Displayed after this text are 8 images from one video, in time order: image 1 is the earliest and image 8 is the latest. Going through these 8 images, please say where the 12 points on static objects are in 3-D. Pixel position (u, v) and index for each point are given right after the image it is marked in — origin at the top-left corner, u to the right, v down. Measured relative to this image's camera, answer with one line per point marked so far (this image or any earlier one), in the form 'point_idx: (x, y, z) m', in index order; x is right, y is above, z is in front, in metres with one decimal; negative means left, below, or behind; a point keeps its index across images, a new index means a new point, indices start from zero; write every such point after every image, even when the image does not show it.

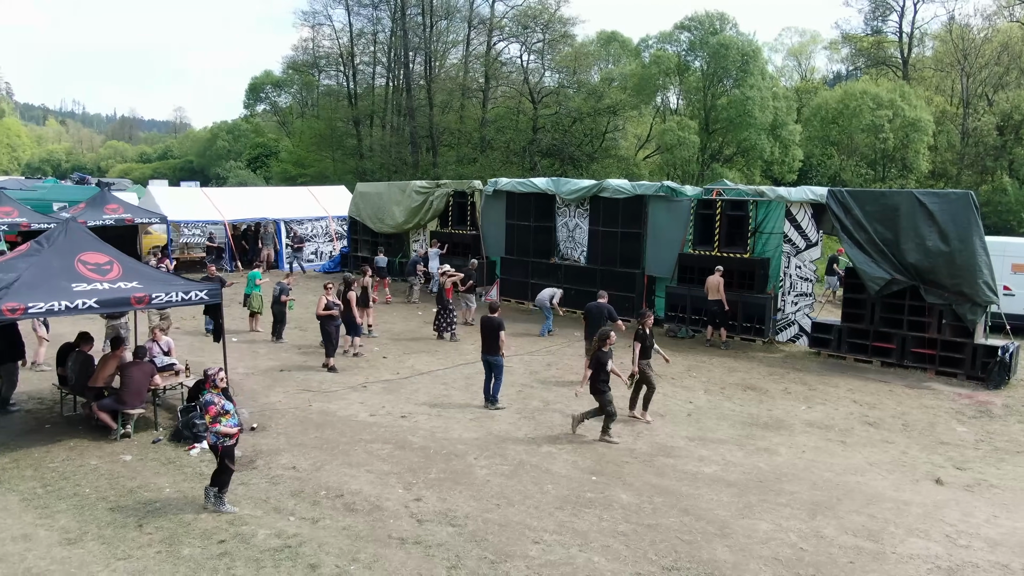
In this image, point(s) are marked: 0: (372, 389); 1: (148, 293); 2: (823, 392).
0: (-2.1, -1.5, +11.4) m
1: (-4.3, -0.1, +9.0) m
2: (+4.7, -1.6, +11.8) m
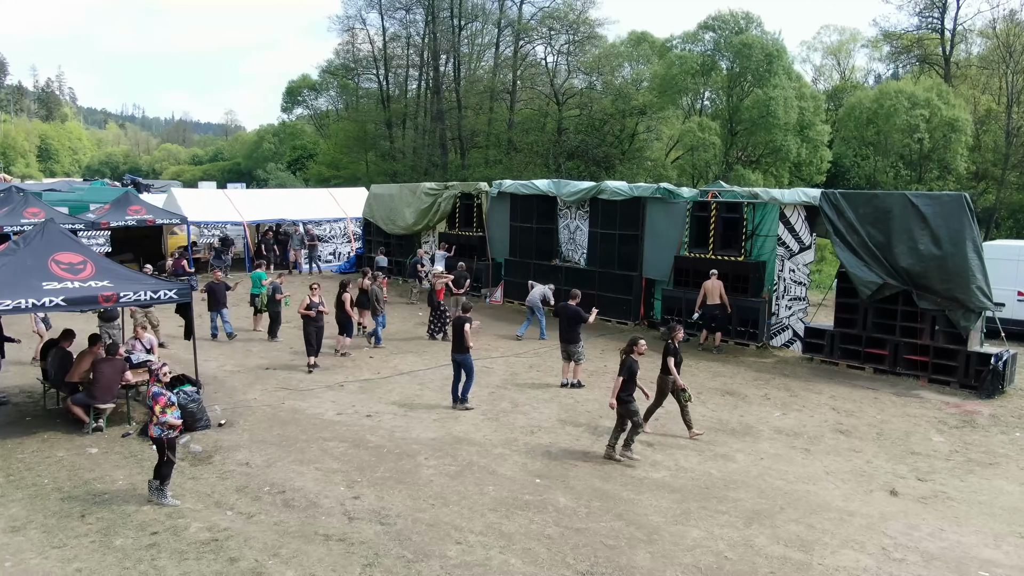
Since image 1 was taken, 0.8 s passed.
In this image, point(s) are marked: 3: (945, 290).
0: (-2.5, -1.5, +11.6) m
1: (-4.8, 0.0, +9.4) m
2: (+4.3, -1.7, +11.5) m
3: (+6.7, 0.0, +12.0) m
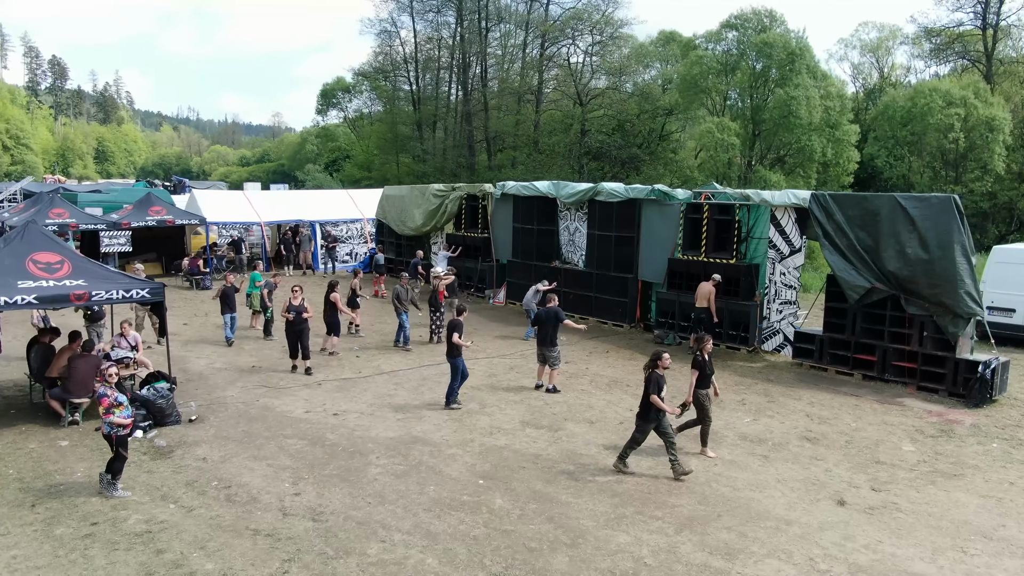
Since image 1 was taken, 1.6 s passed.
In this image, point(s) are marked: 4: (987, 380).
0: (-2.9, -1.5, +11.8) m
1: (-5.3, 0.0, +9.7) m
2: (+3.9, -1.7, +11.3) m
3: (+6.3, -0.1, +11.6) m
4: (+6.9, -1.3, +11.2) m
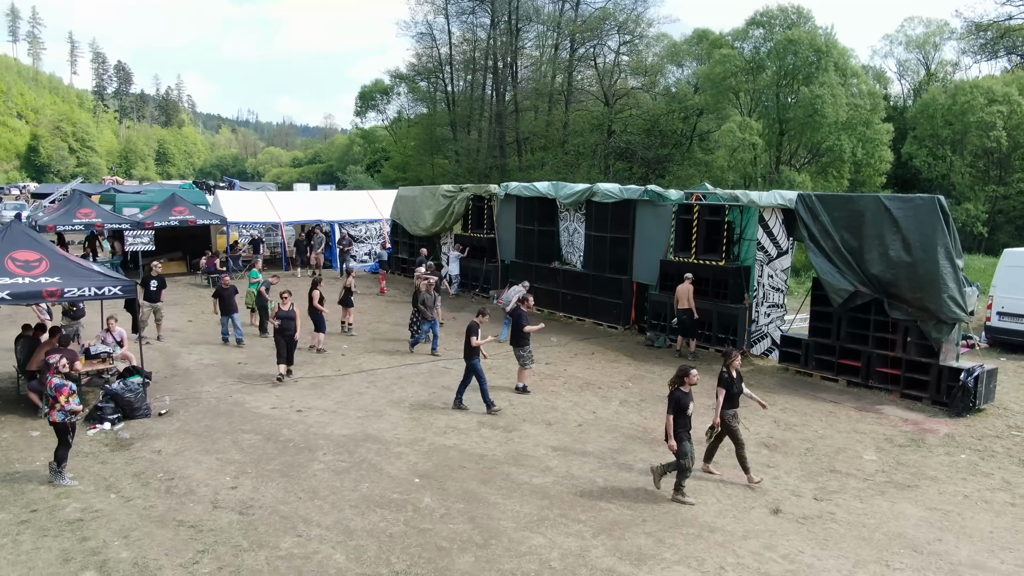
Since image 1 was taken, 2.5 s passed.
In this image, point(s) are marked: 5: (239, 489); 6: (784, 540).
0: (-3.3, -1.5, +12.0) m
1: (-5.9, 0.0, +10.1) m
2: (+3.4, -1.7, +11.1) m
3: (+5.9, -0.2, +11.2) m
4: (+6.4, -1.4, +10.8) m
5: (-2.9, -2.1, +8.1) m
6: (+2.5, -2.3, +7.1) m
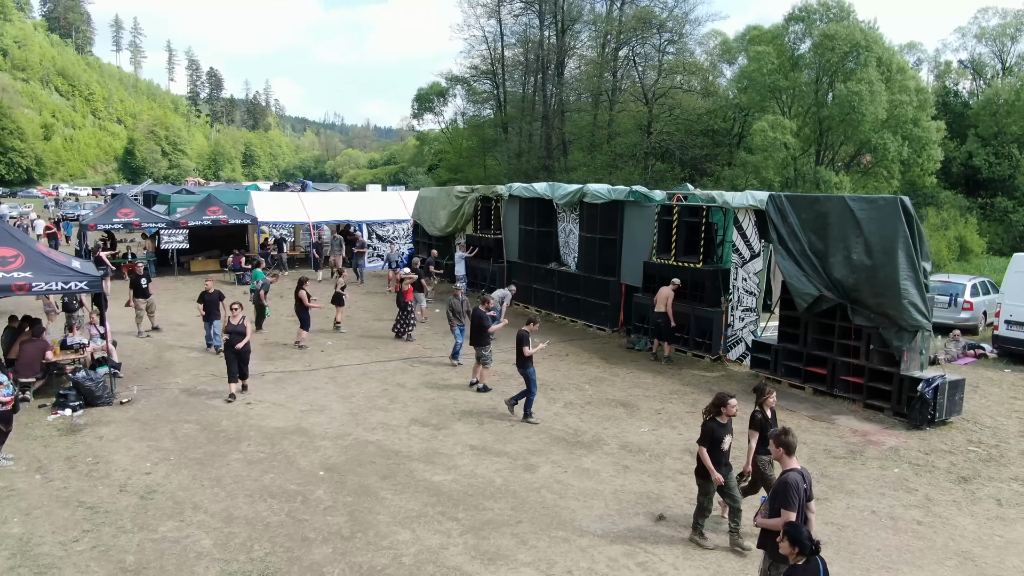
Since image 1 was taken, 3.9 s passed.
0: (-4.0, -1.5, +12.5) m
1: (-6.8, +0.1, +10.8) m
2: (+2.6, -1.8, +10.8) m
3: (+5.1, -0.2, +10.7) m
4: (+5.5, -1.5, +10.2) m
5: (-4.0, -2.1, +8.5) m
6: (+1.3, -2.3, +7.0) m
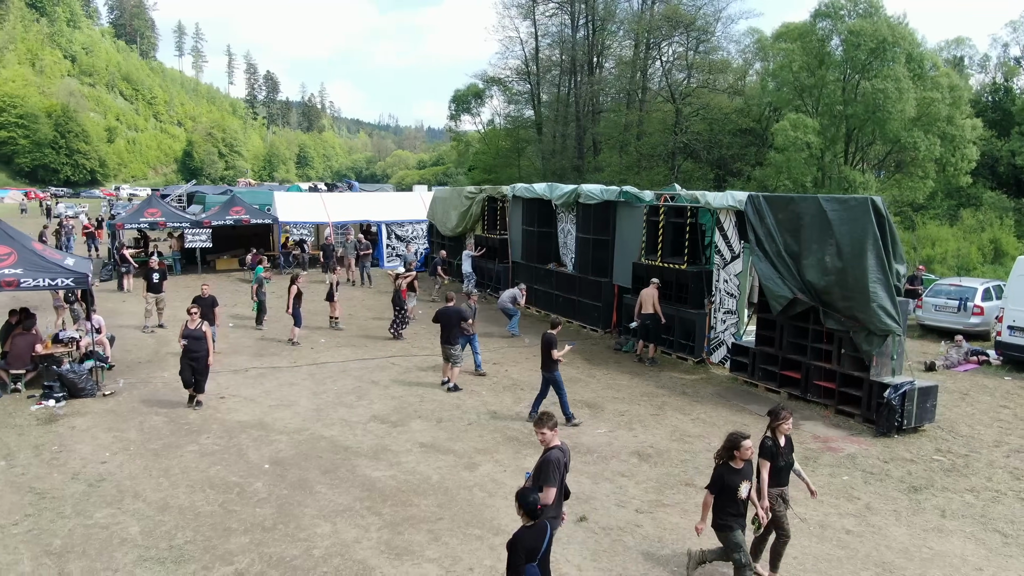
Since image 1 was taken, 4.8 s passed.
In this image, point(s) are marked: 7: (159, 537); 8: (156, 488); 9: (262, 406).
0: (-4.4, -1.4, +12.9) m
1: (-7.3, +0.1, +11.4) m
2: (+2.1, -1.8, +10.8) m
3: (+4.5, -0.3, +10.5) m
4: (+4.9, -1.5, +9.9) m
5: (-4.7, -2.0, +8.9) m
6: (+0.4, -2.3, +7.0) m
7: (-3.3, -2.3, +7.2) m
8: (-3.8, -2.1, +8.2) m
9: (-3.6, -1.7, +11.1) m
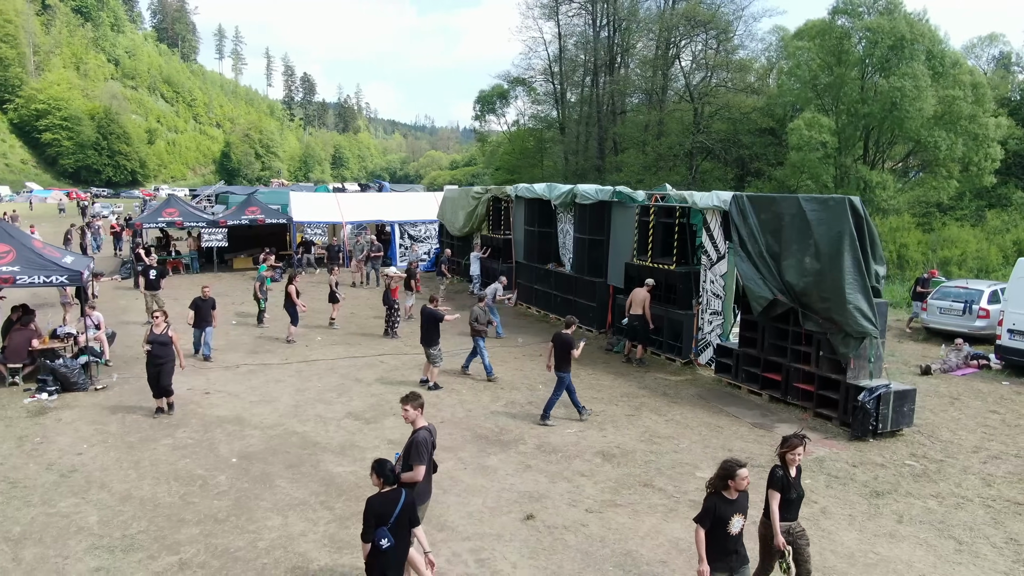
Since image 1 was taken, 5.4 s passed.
0: (-4.7, -1.4, +13.1) m
1: (-7.6, +0.2, +11.8) m
2: (+1.7, -1.8, +10.7) m
3: (+4.2, -0.3, +10.3) m
4: (+4.5, -1.5, +9.8) m
5: (-5.1, -2.0, +9.2) m
6: (-0.1, -2.3, +7.0) m
7: (-3.8, -2.3, +7.4) m
8: (-4.3, -2.1, +8.5) m
9: (-3.9, -1.7, +11.3) m
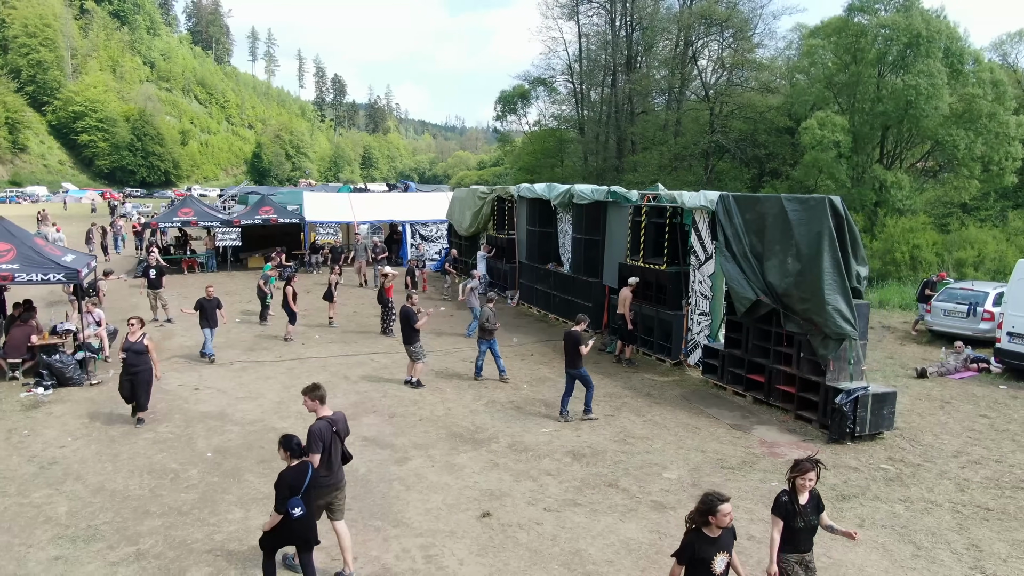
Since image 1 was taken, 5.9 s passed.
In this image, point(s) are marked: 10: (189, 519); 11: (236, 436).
0: (-4.9, -1.4, +13.4) m
1: (-7.8, +0.2, +12.2) m
2: (+1.4, -1.8, +10.7) m
3: (+3.8, -0.3, +10.2) m
4: (+4.2, -1.6, +9.7) m
5: (-5.5, -2.0, +9.4) m
6: (-0.5, -2.3, +7.1) m
7: (-4.2, -2.2, +7.6) m
8: (-4.6, -2.1, +8.7) m
9: (-4.2, -1.6, +11.5) m
10: (-3.1, -2.3, +7.6) m
11: (-3.5, -1.9, +9.9) m
